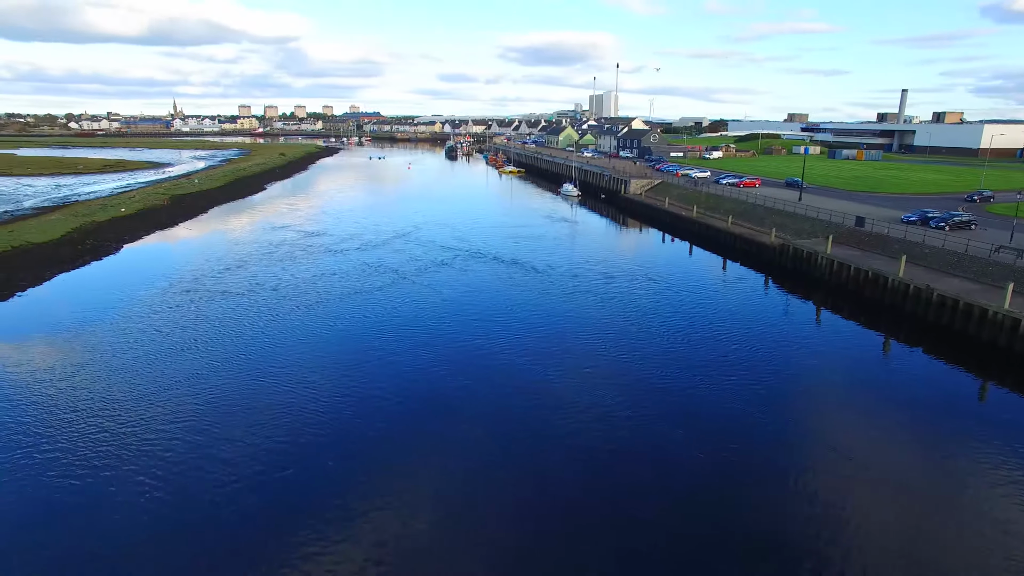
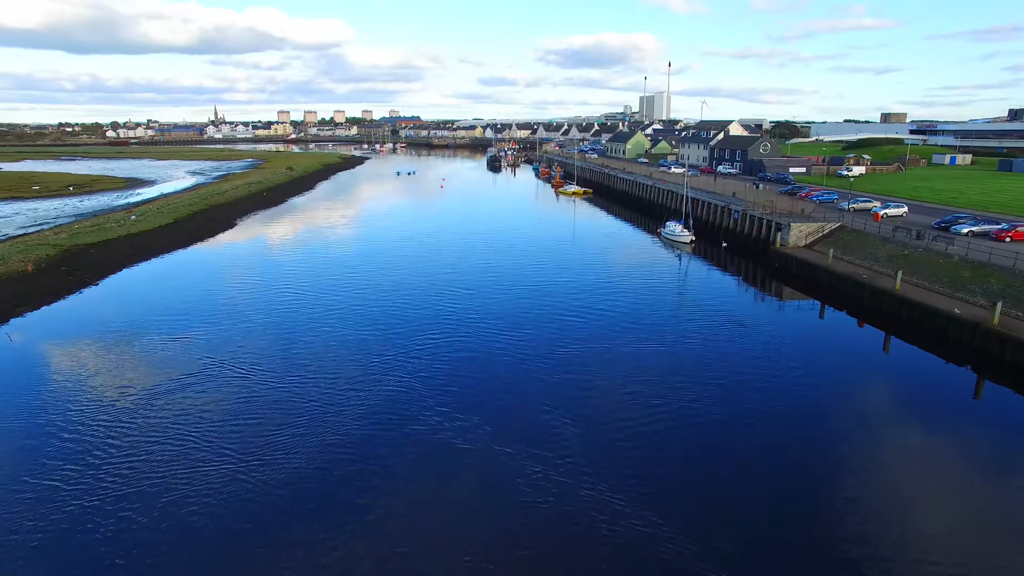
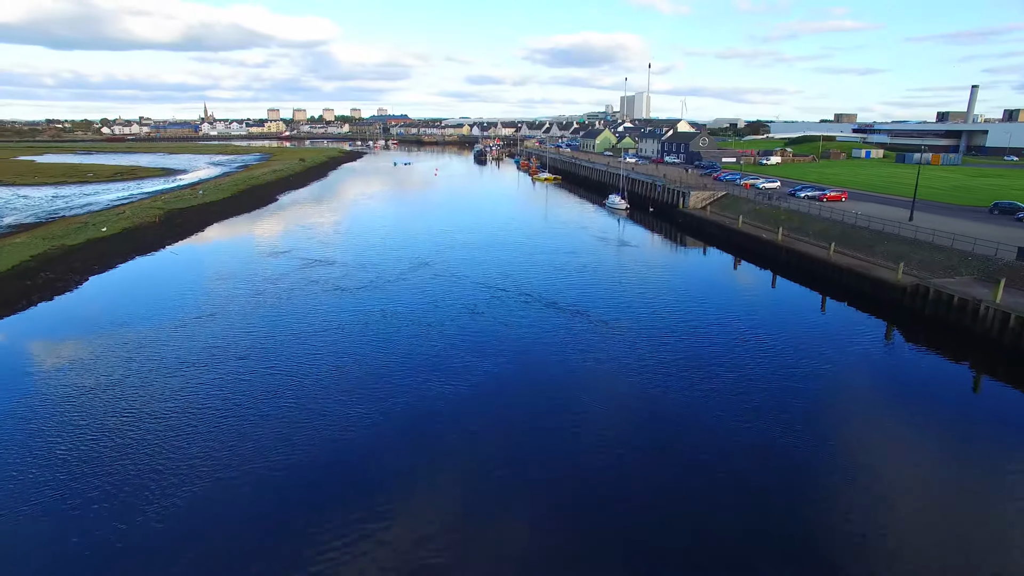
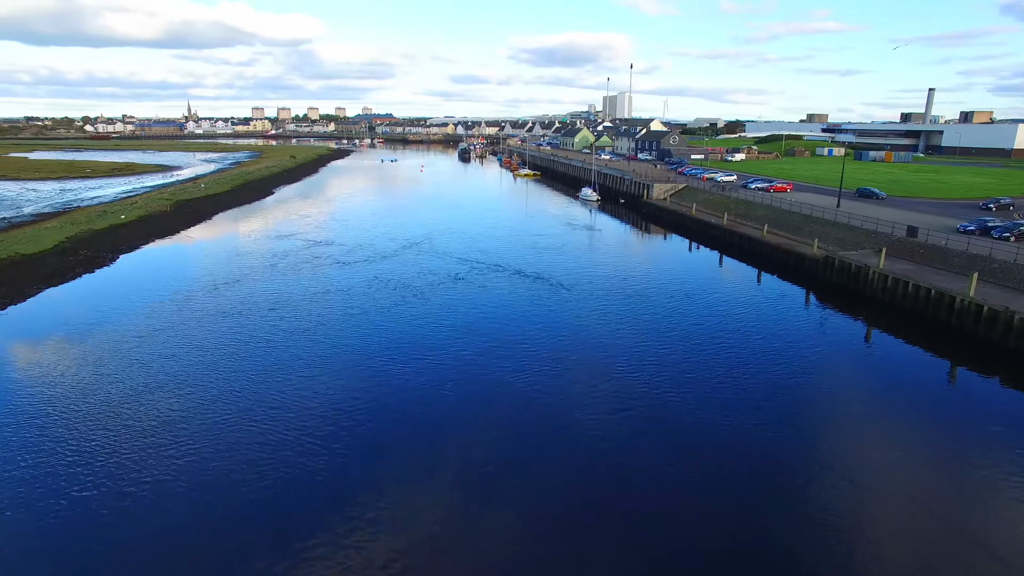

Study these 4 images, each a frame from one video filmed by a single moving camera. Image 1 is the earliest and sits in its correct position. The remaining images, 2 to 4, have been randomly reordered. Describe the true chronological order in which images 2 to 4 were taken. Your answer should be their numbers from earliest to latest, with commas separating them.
4, 3, 2
